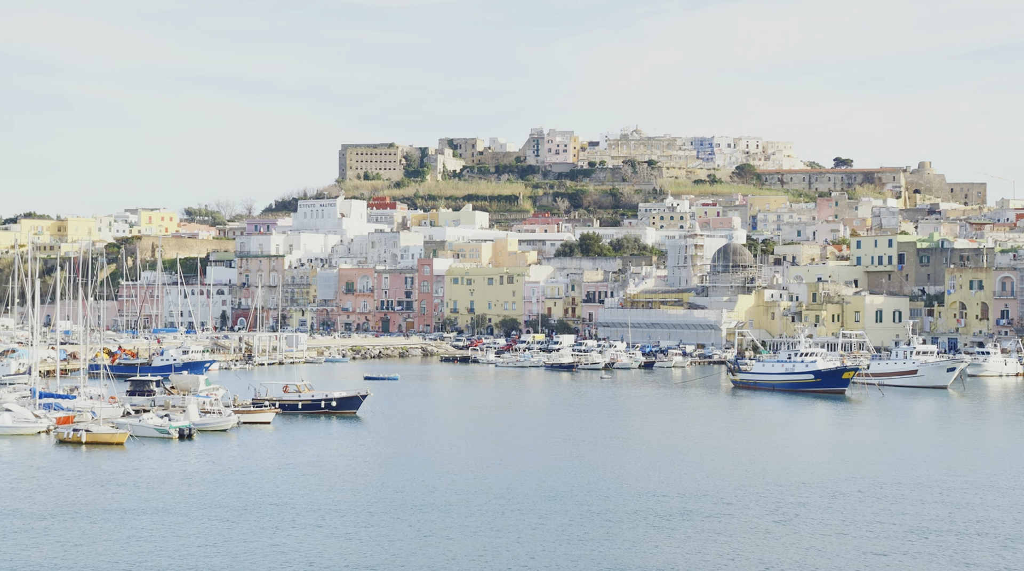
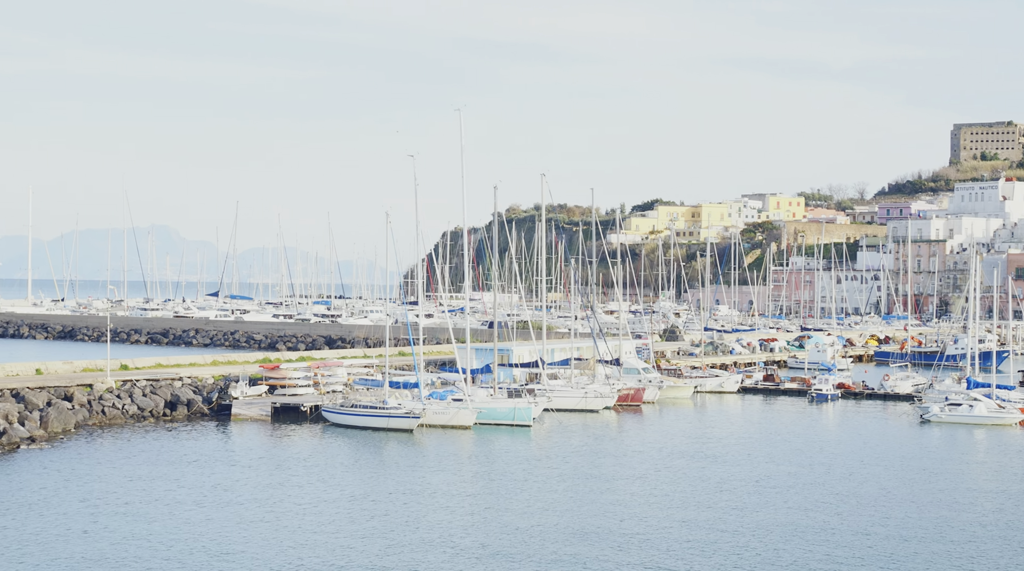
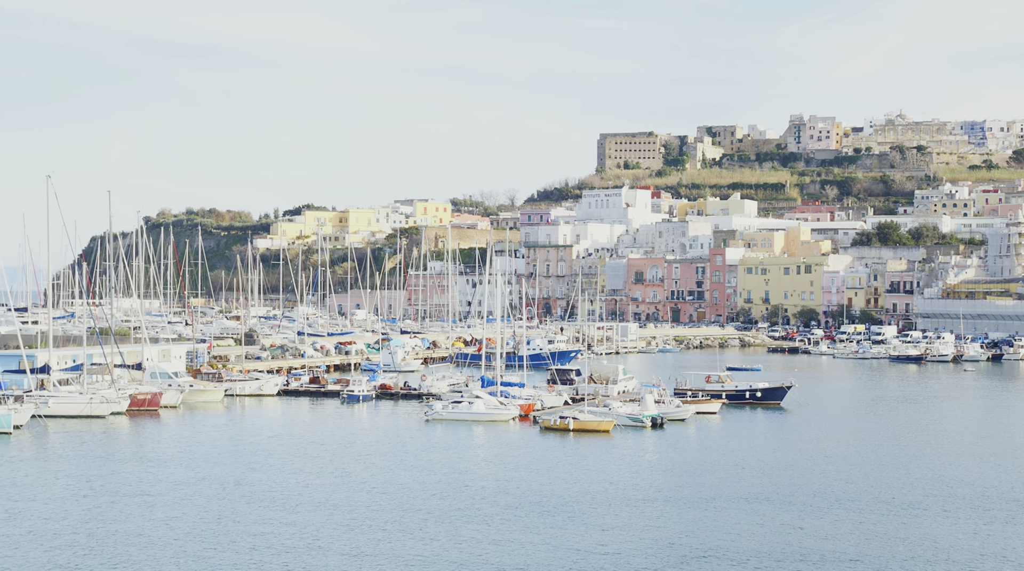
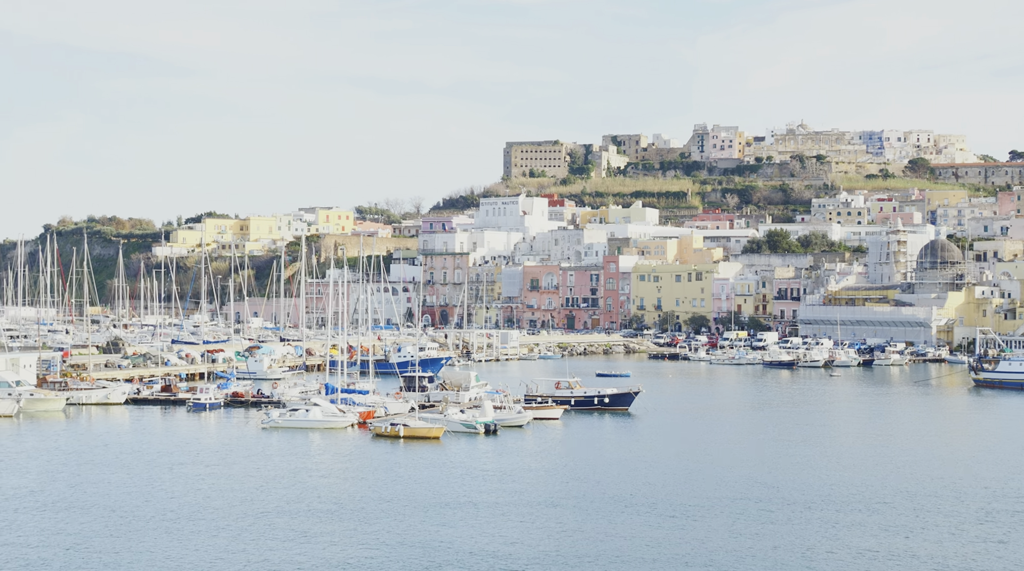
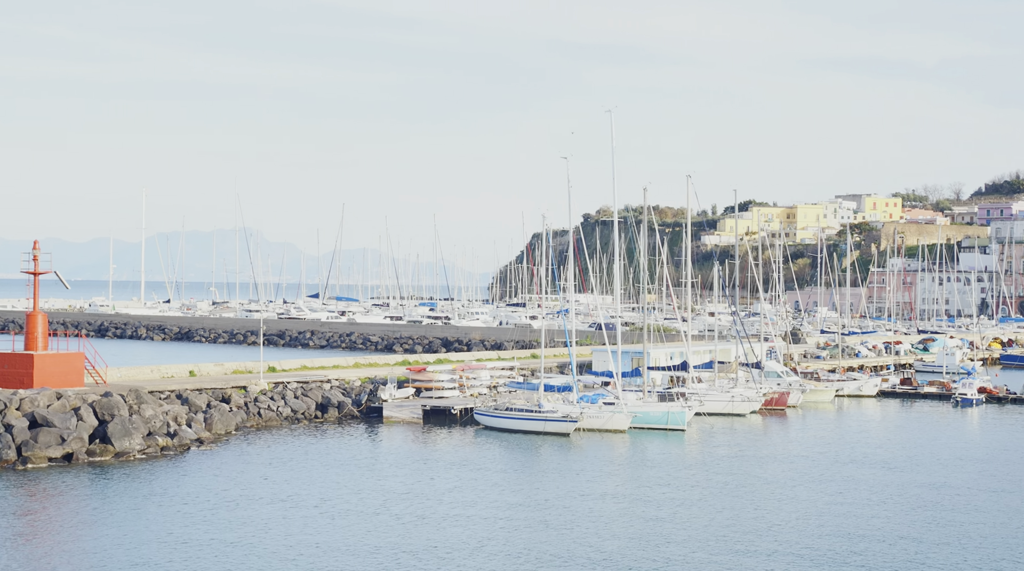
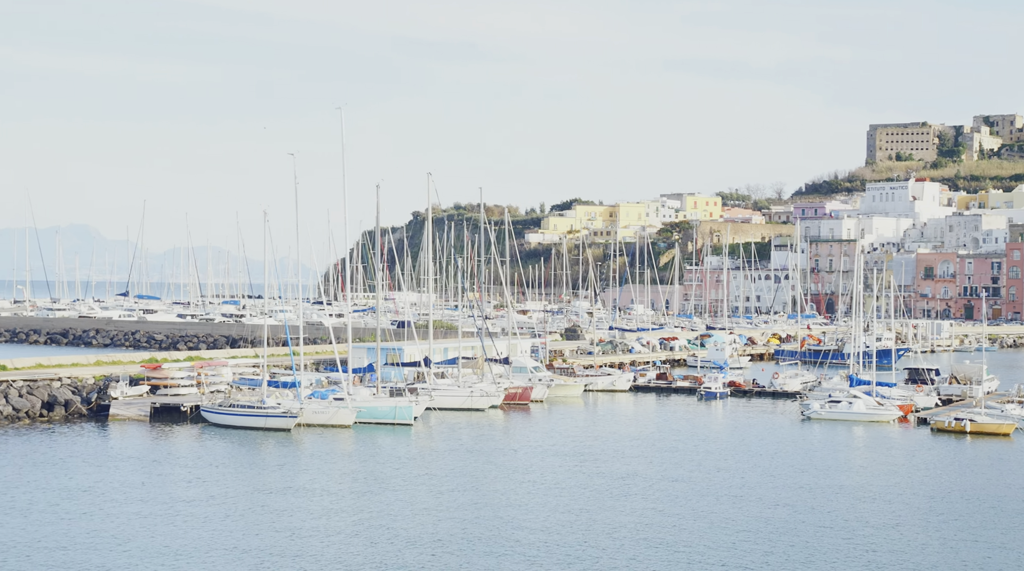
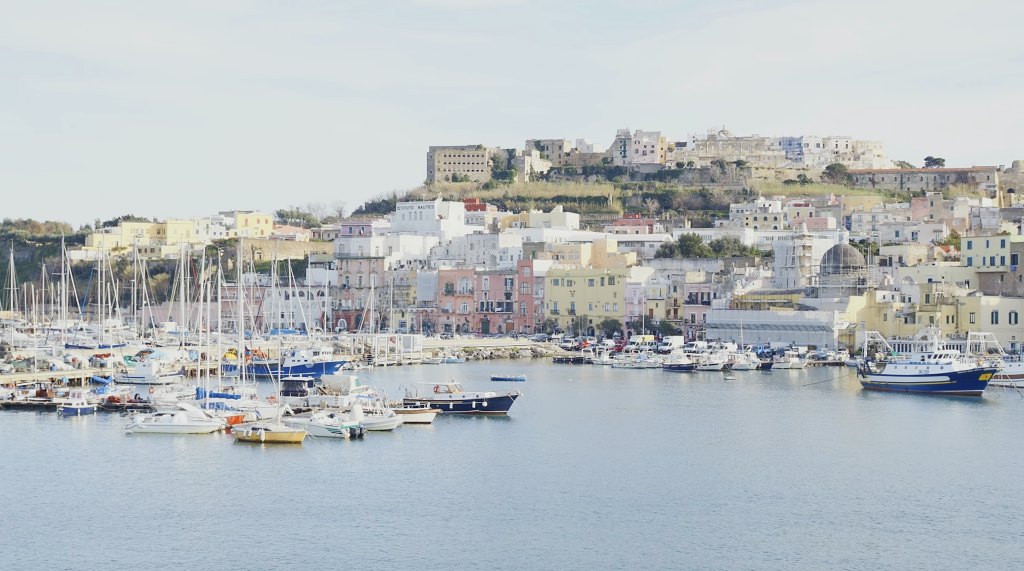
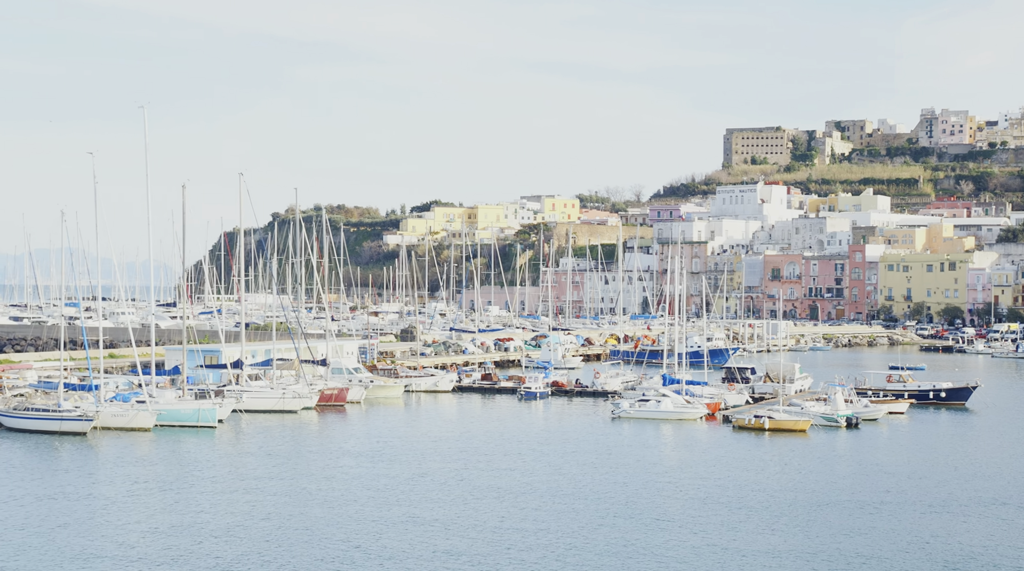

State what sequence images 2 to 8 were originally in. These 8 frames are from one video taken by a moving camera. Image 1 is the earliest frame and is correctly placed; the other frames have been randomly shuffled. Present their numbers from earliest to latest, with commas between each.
7, 4, 3, 8, 6, 2, 5
